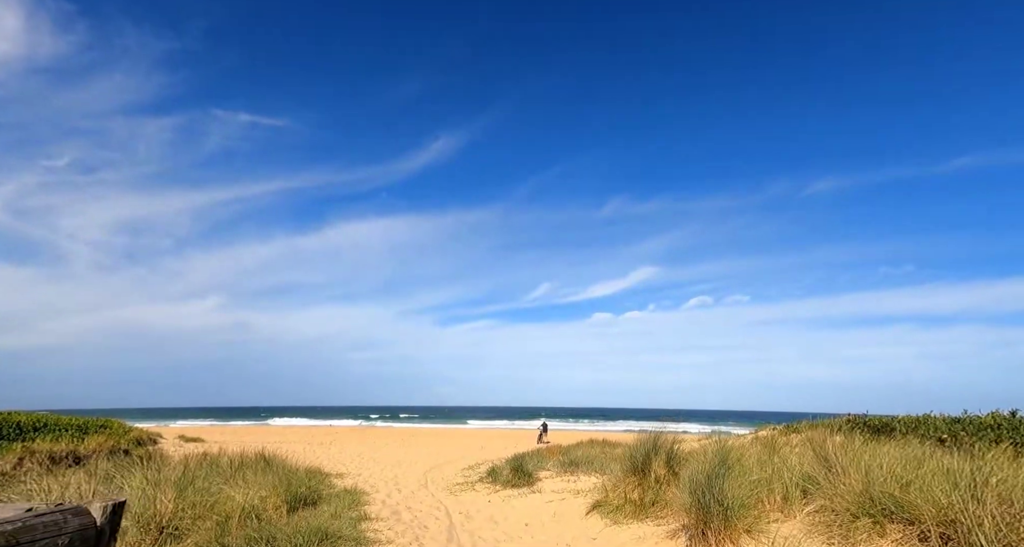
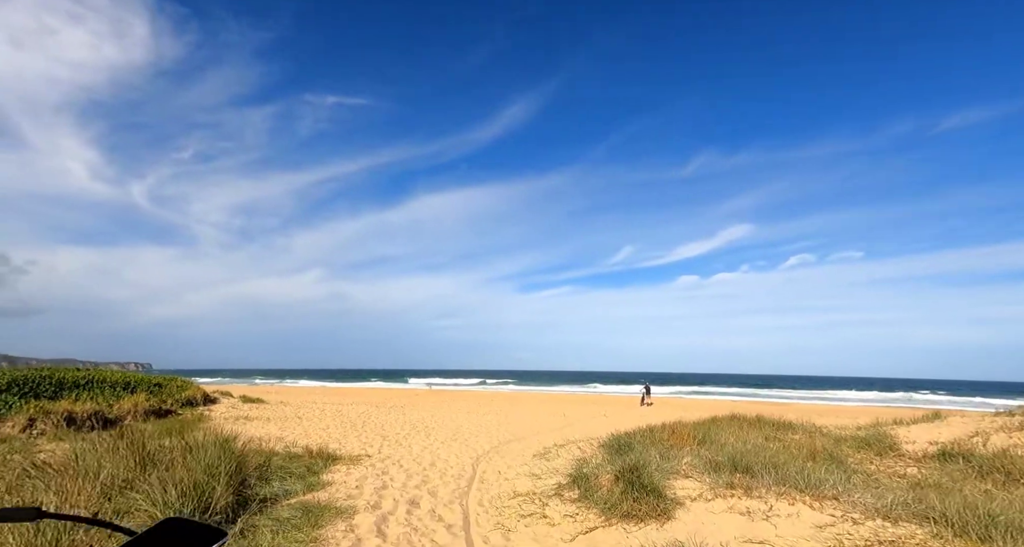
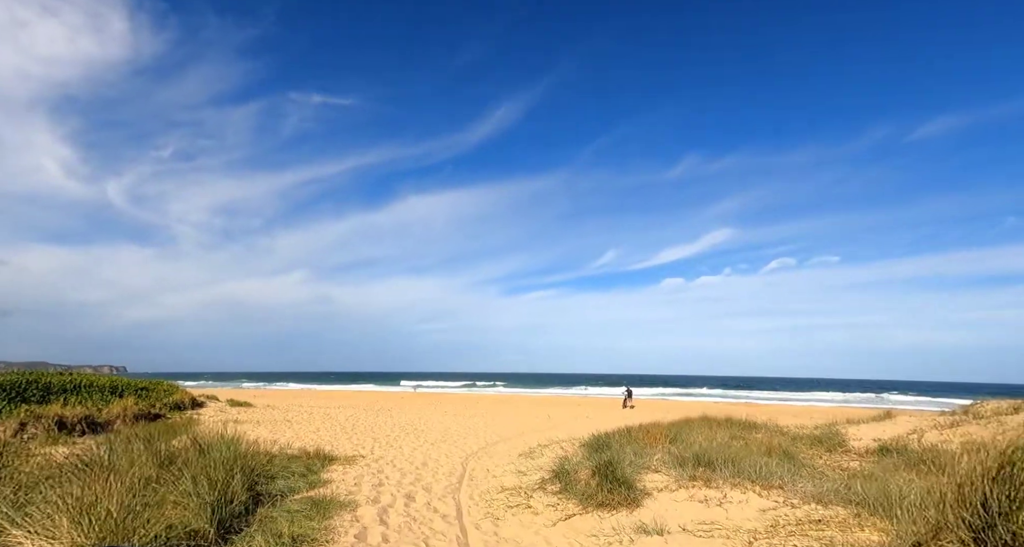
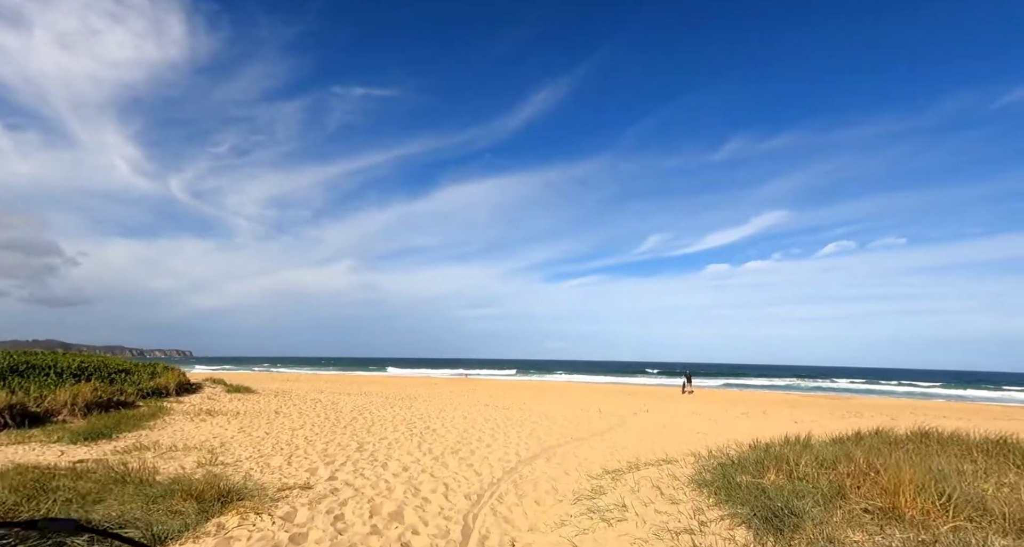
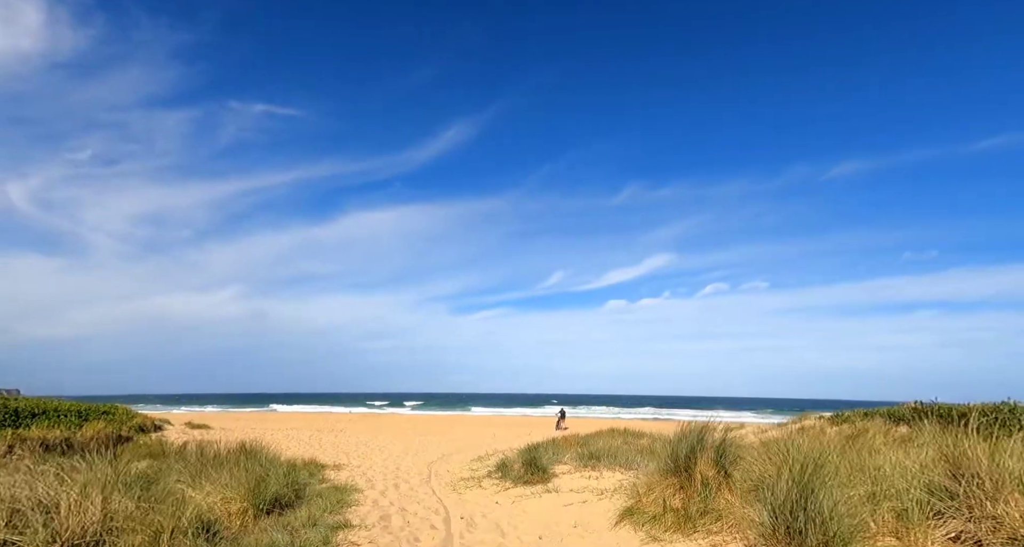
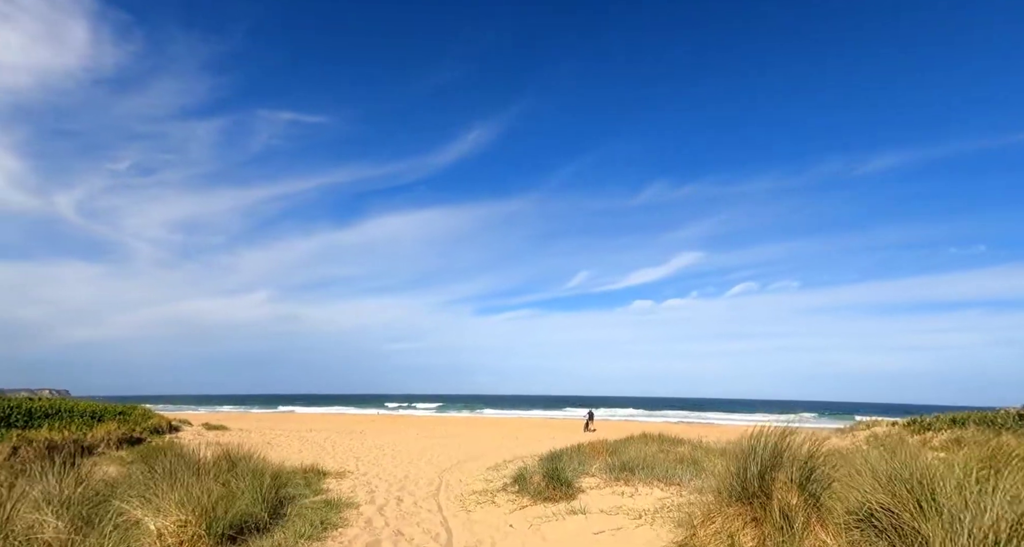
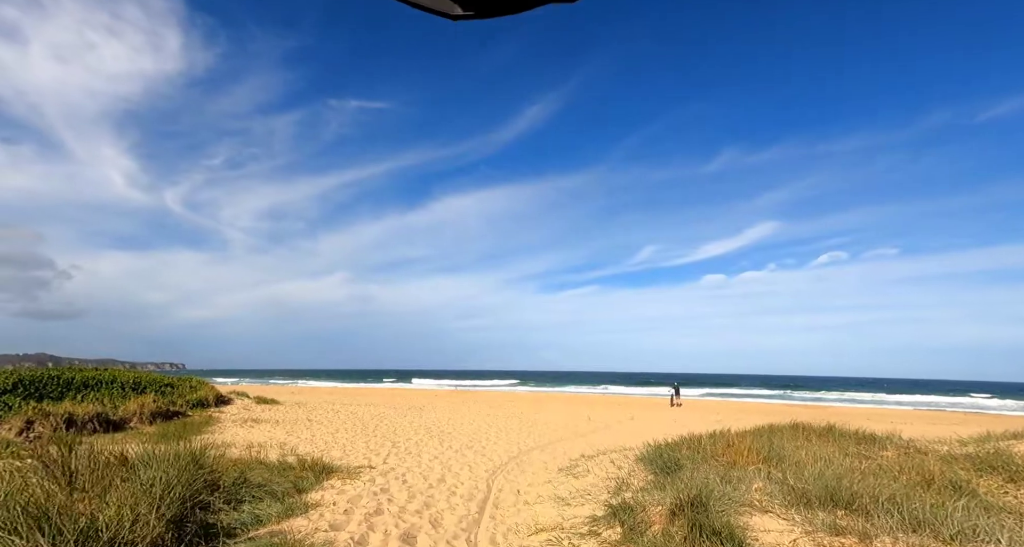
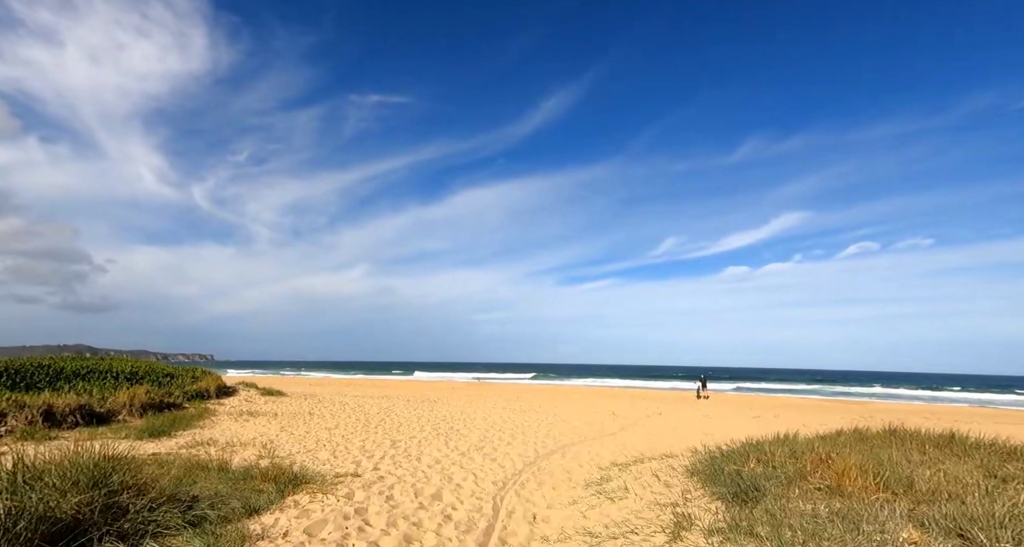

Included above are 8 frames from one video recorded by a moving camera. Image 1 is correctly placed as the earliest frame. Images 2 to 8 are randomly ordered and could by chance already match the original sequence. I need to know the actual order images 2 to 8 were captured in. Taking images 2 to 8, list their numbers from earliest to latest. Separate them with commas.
5, 6, 3, 2, 7, 8, 4
